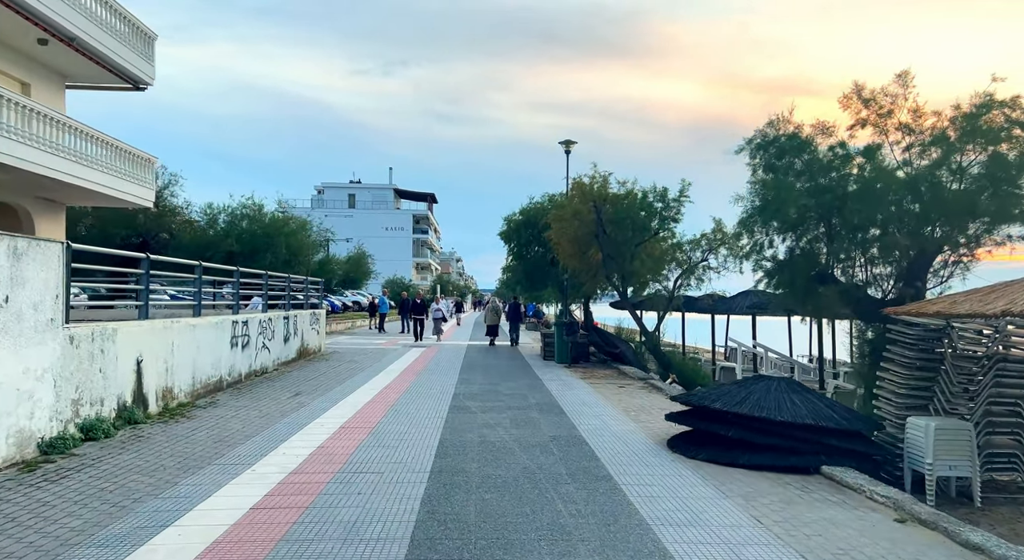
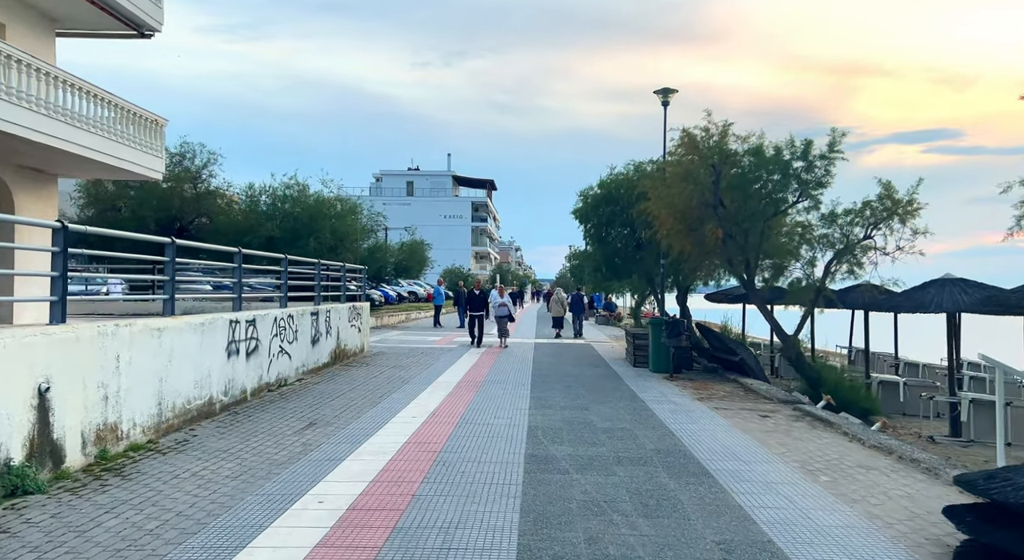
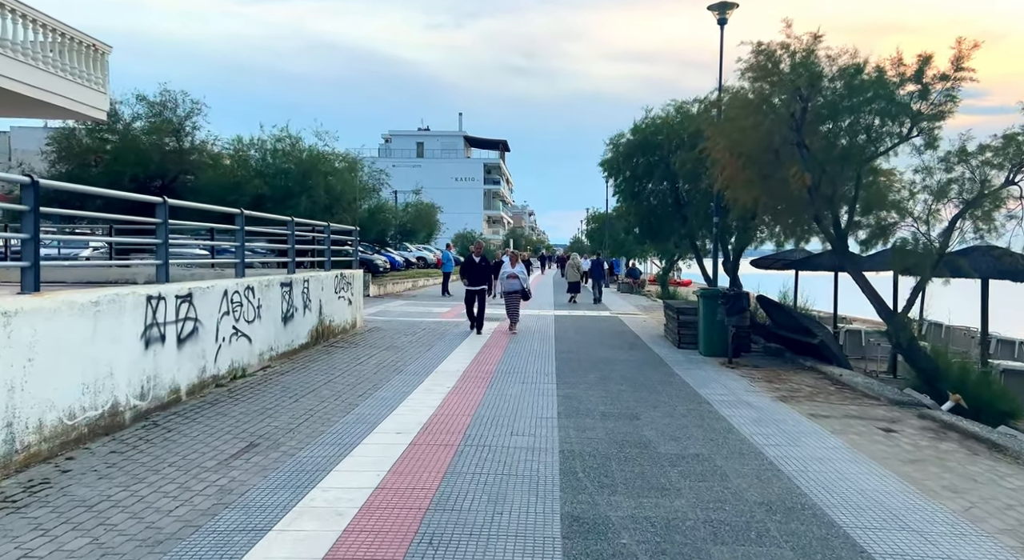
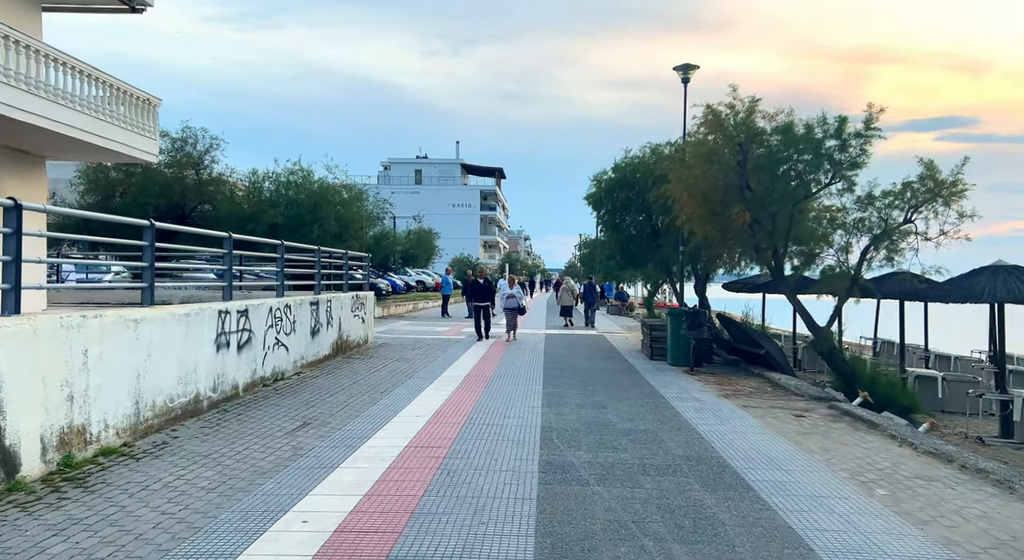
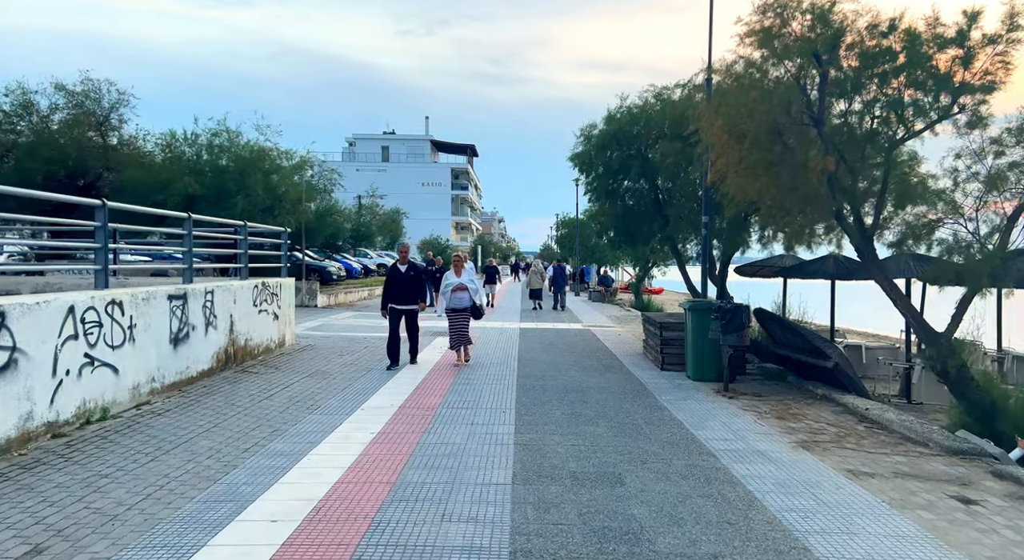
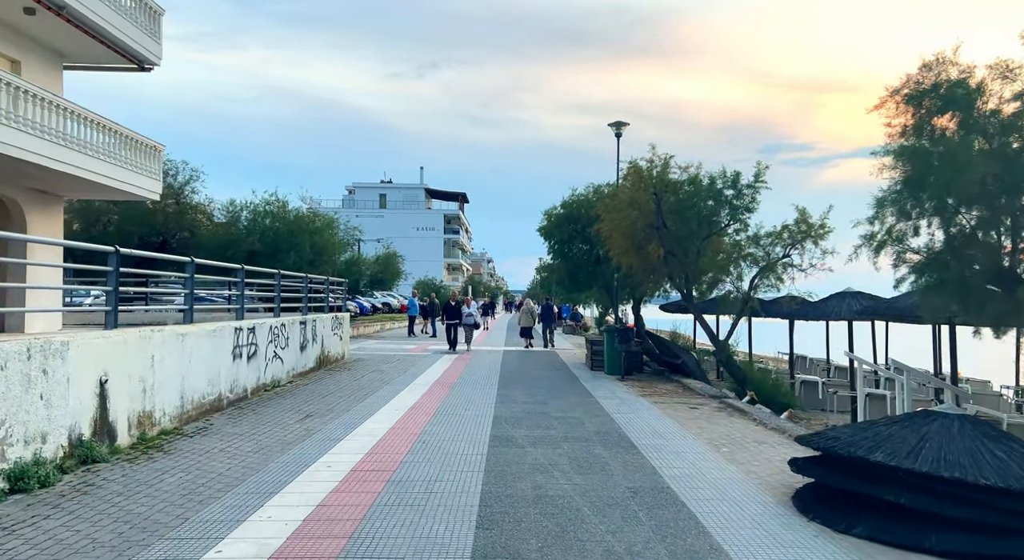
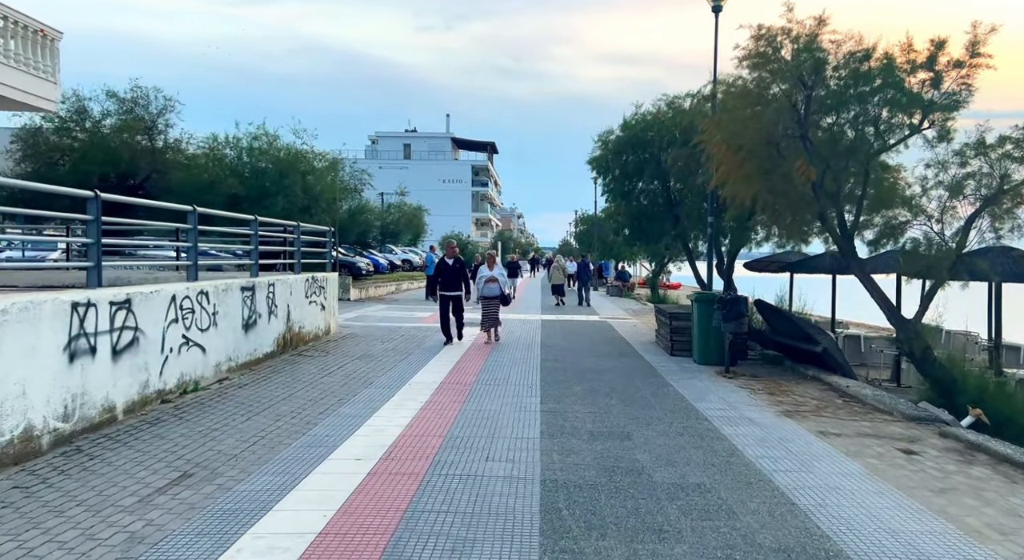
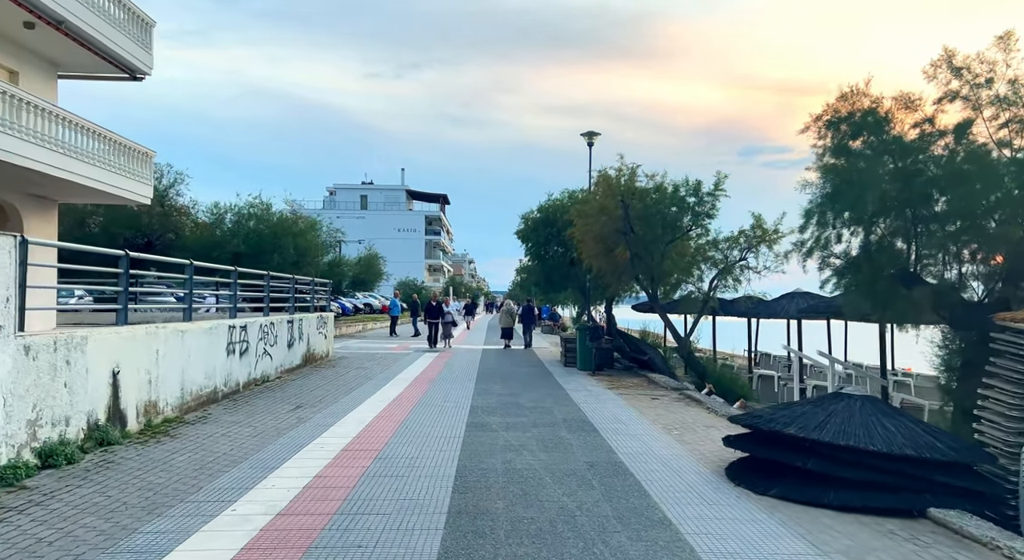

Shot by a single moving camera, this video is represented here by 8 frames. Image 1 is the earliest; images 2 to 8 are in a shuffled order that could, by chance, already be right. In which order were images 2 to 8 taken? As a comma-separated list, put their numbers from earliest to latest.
8, 6, 2, 4, 3, 7, 5
